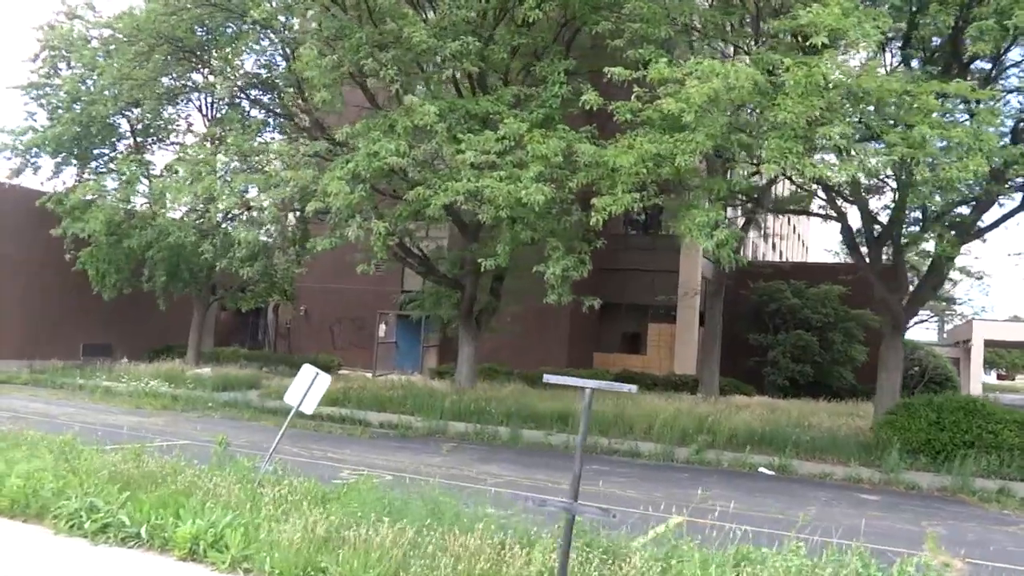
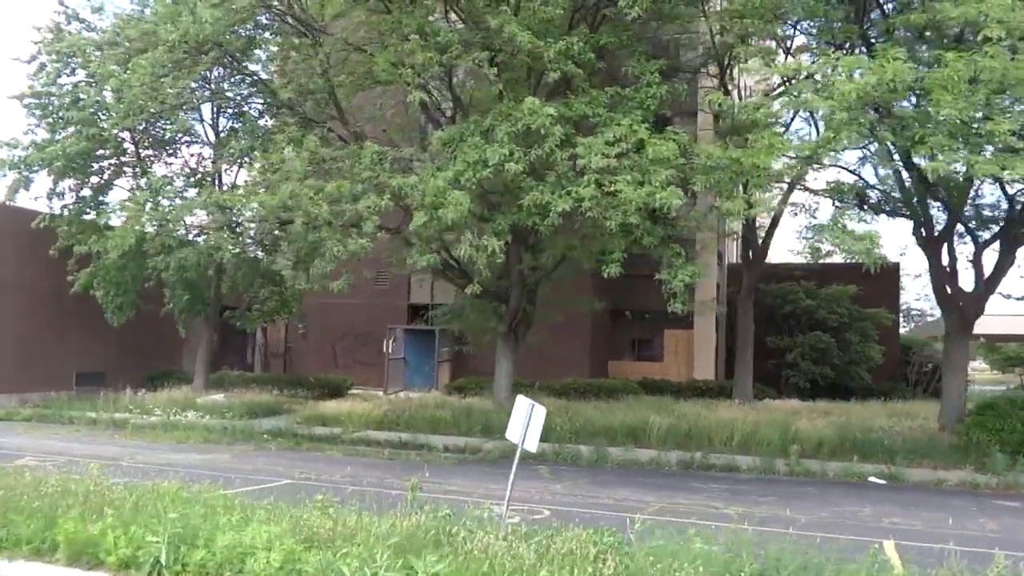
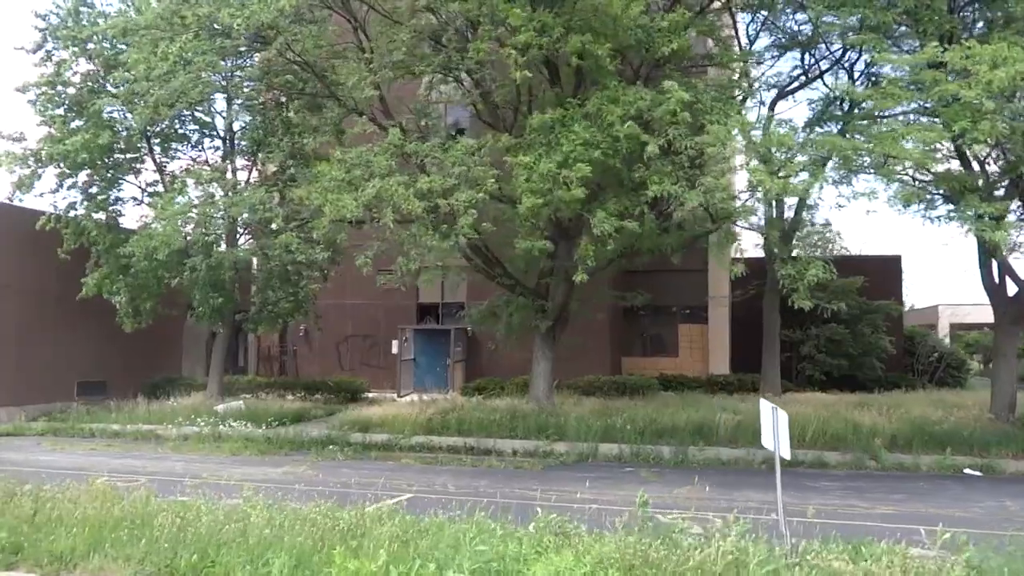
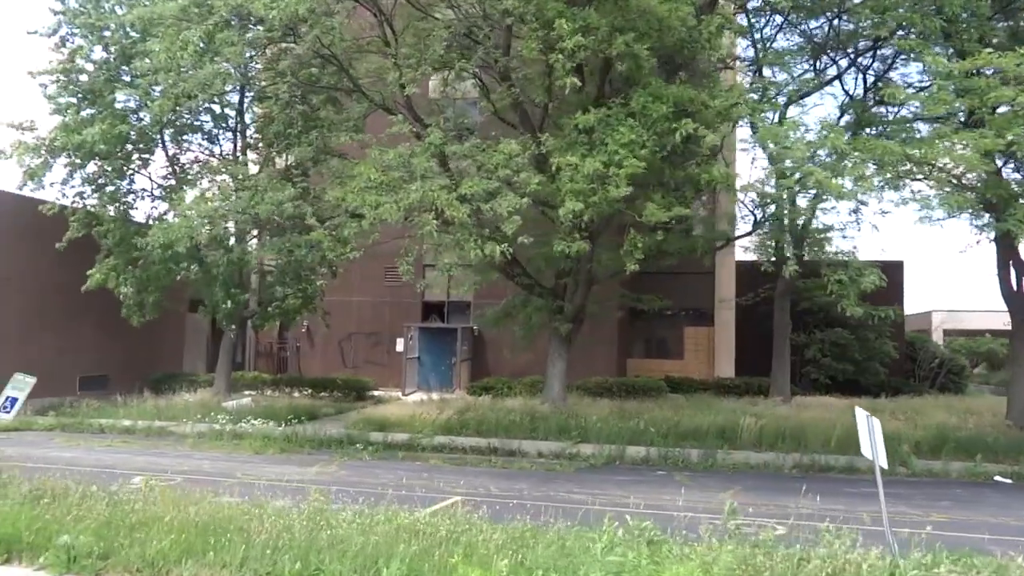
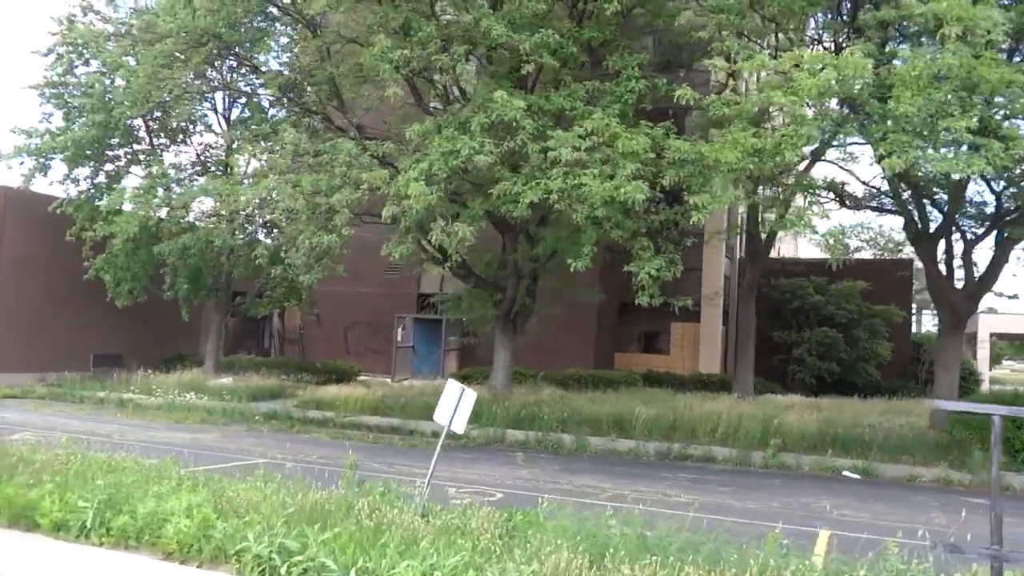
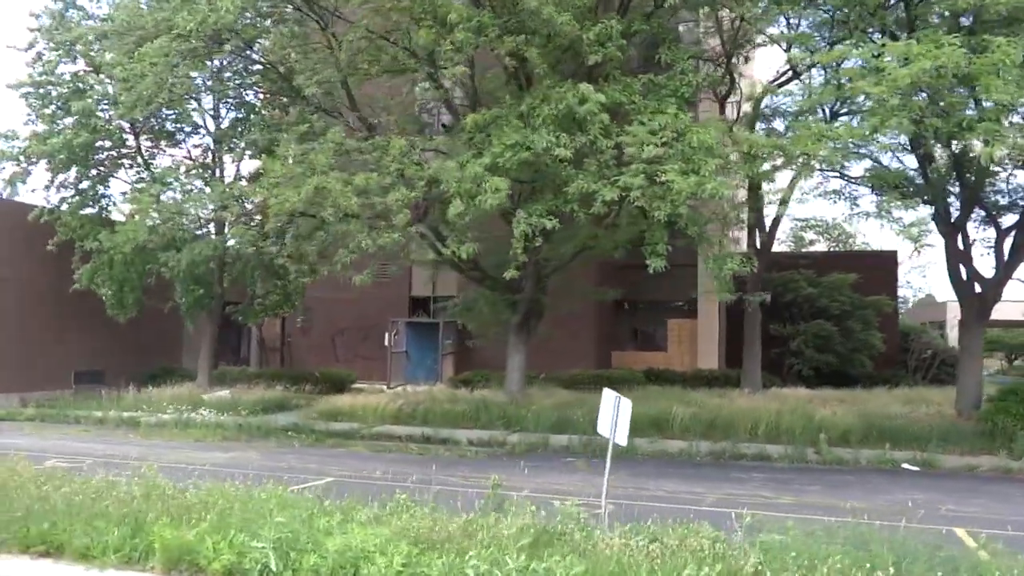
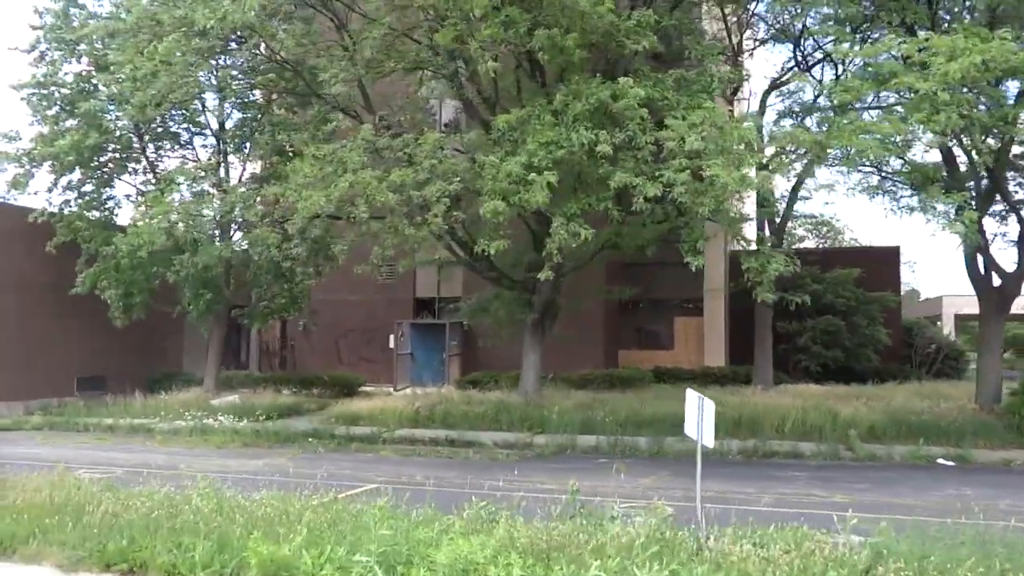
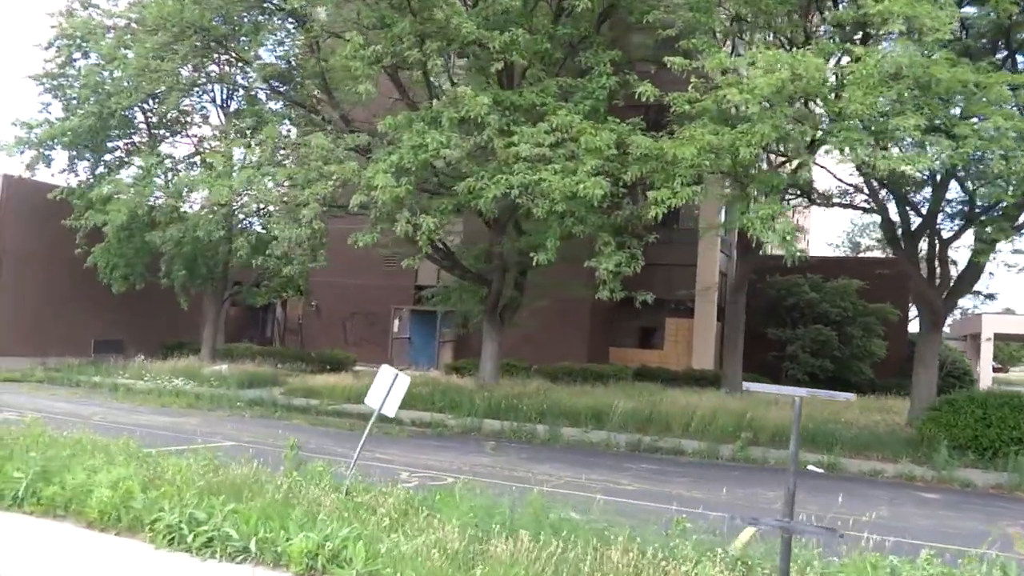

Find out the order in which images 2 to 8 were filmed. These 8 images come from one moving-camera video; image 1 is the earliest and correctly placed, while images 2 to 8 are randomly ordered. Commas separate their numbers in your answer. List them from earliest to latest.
8, 5, 2, 6, 7, 3, 4
